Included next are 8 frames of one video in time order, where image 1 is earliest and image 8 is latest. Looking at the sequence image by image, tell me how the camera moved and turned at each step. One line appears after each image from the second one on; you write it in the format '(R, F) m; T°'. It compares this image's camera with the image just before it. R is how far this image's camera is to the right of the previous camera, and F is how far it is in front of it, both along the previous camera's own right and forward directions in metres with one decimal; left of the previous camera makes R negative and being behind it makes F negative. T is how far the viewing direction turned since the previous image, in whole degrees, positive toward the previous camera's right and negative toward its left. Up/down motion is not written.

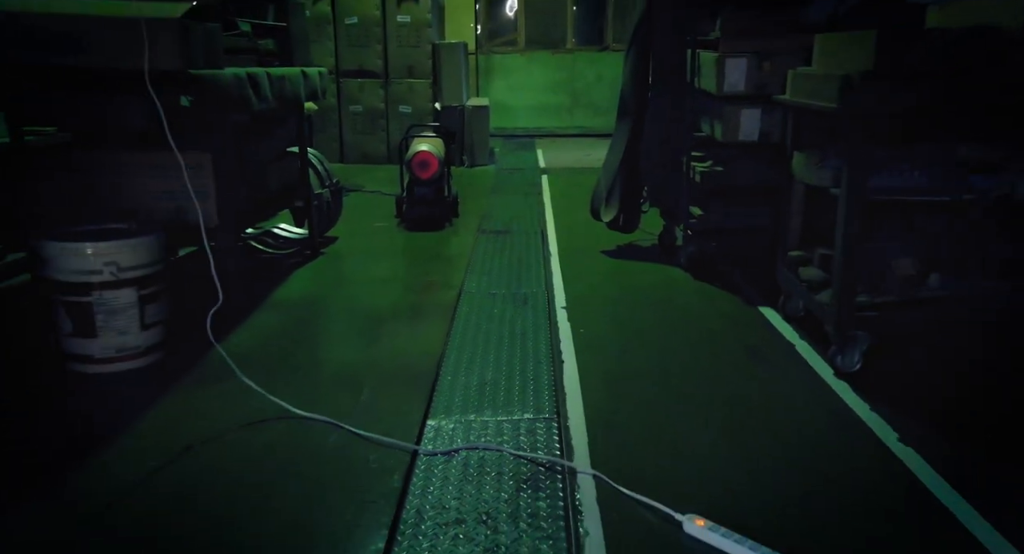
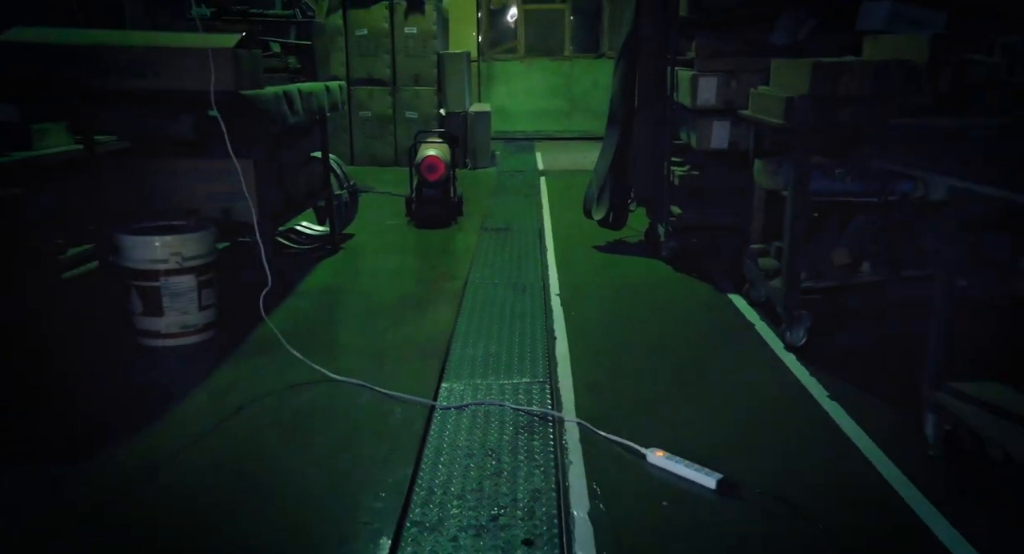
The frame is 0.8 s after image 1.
(0.0, -0.5) m; 0°
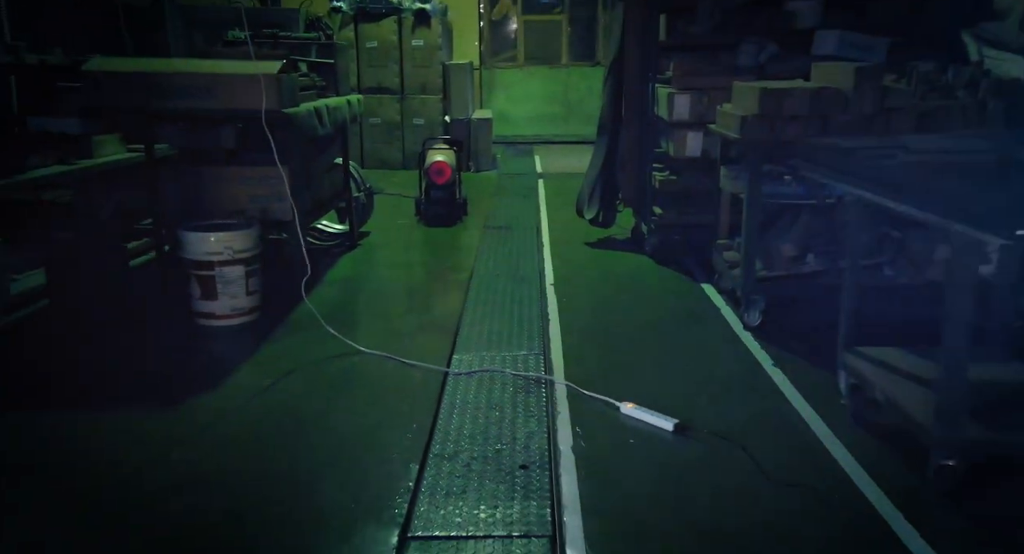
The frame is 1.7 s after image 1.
(0.0, -0.6) m; 0°
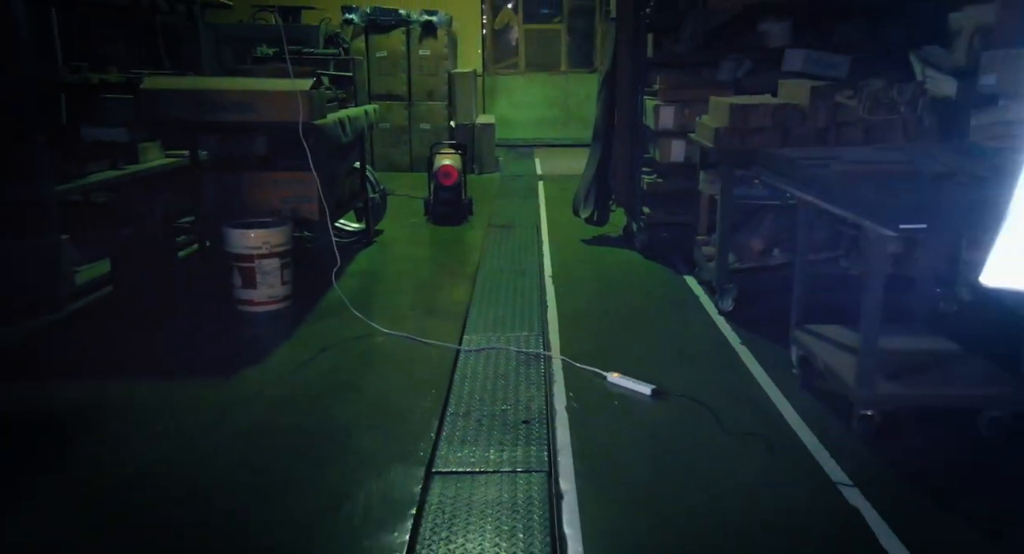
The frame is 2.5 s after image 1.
(0.0, -0.5) m; 0°
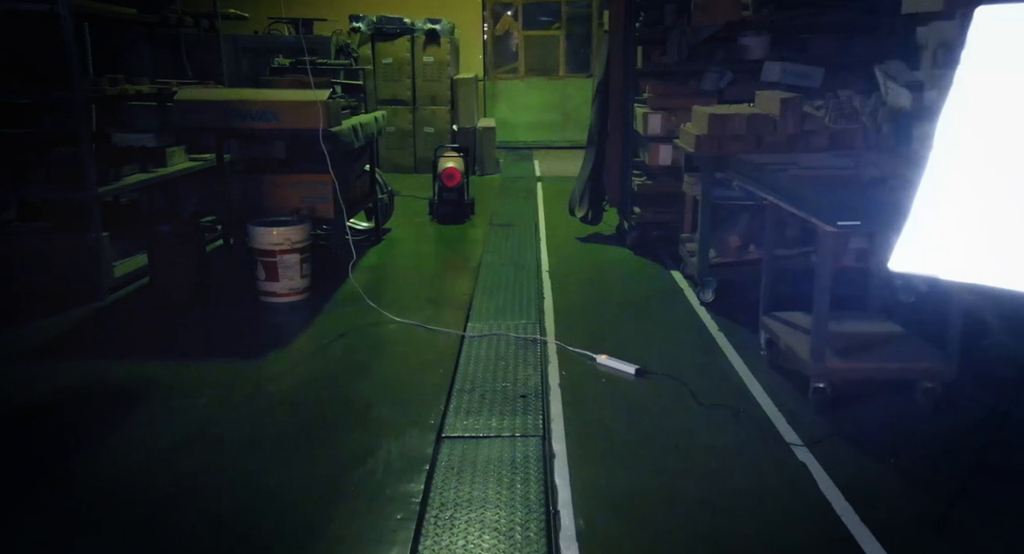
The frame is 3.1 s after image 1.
(0.0, -0.4) m; 0°
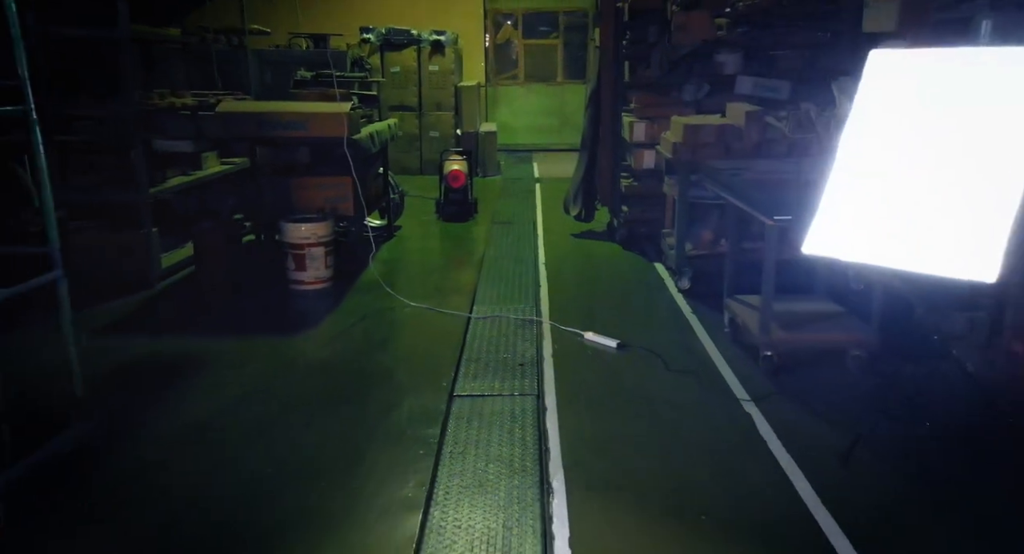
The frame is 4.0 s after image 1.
(0.0, -0.7) m; 0°
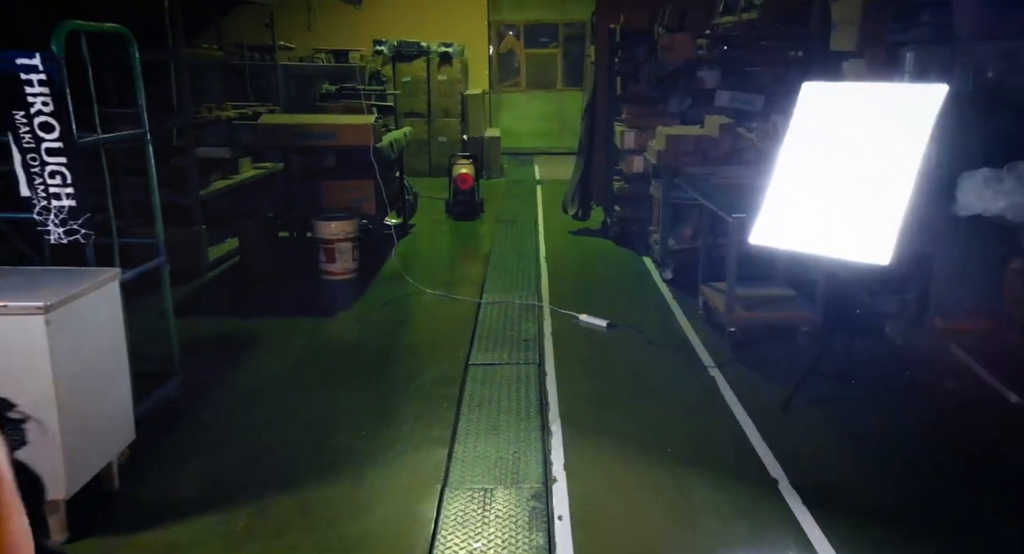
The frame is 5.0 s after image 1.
(0.0, -0.8) m; 0°
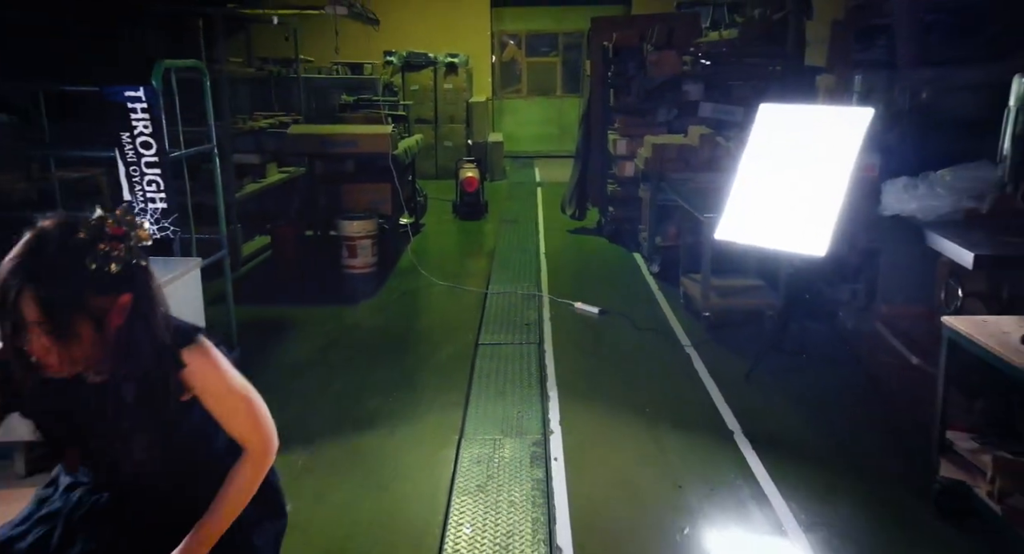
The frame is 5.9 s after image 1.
(0.0, -0.7) m; 0°
